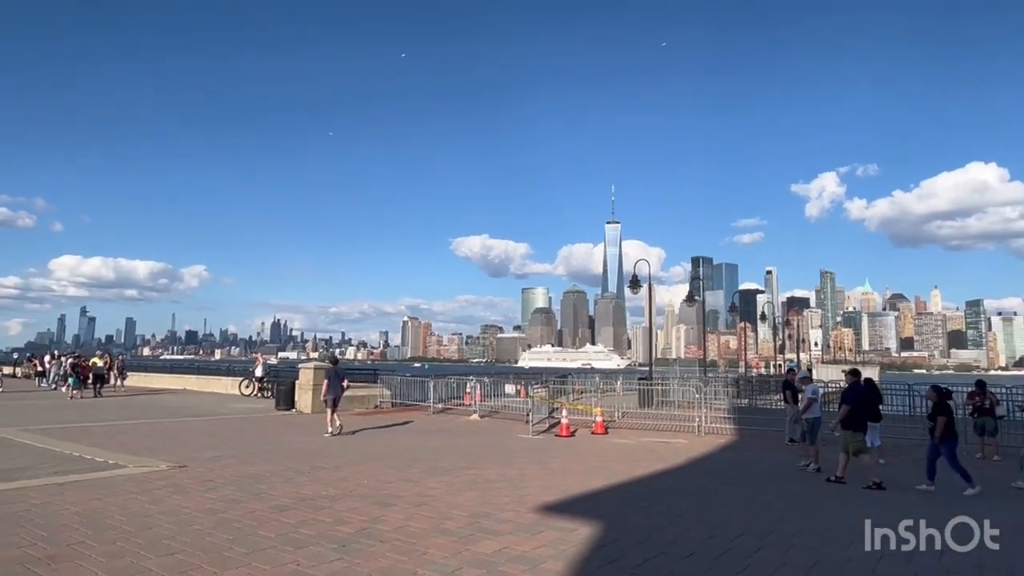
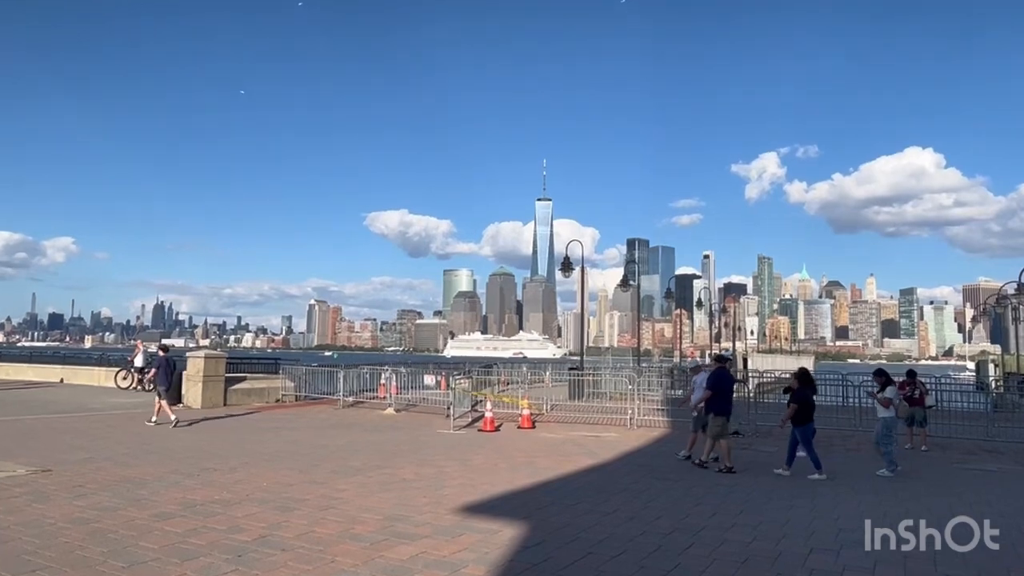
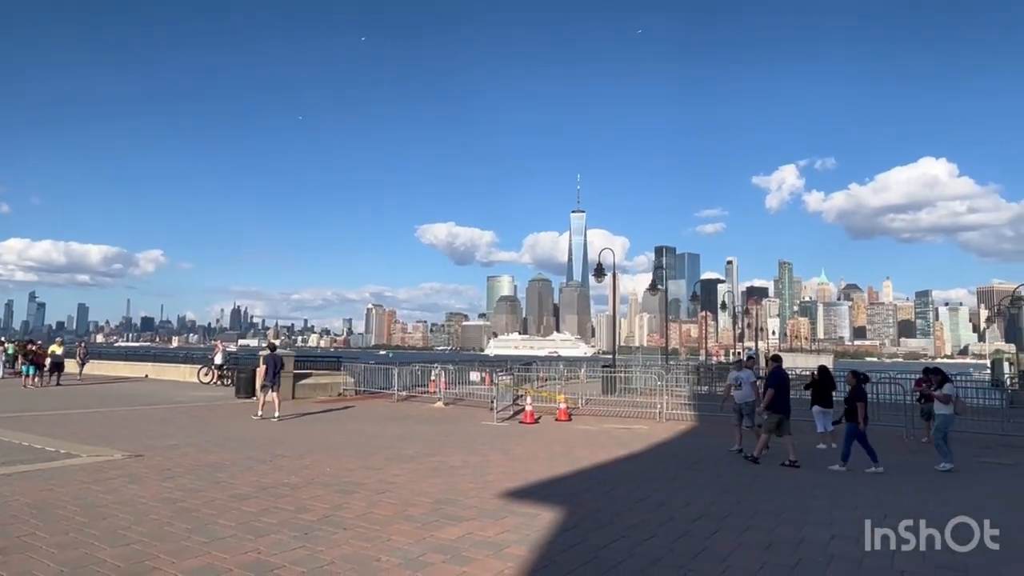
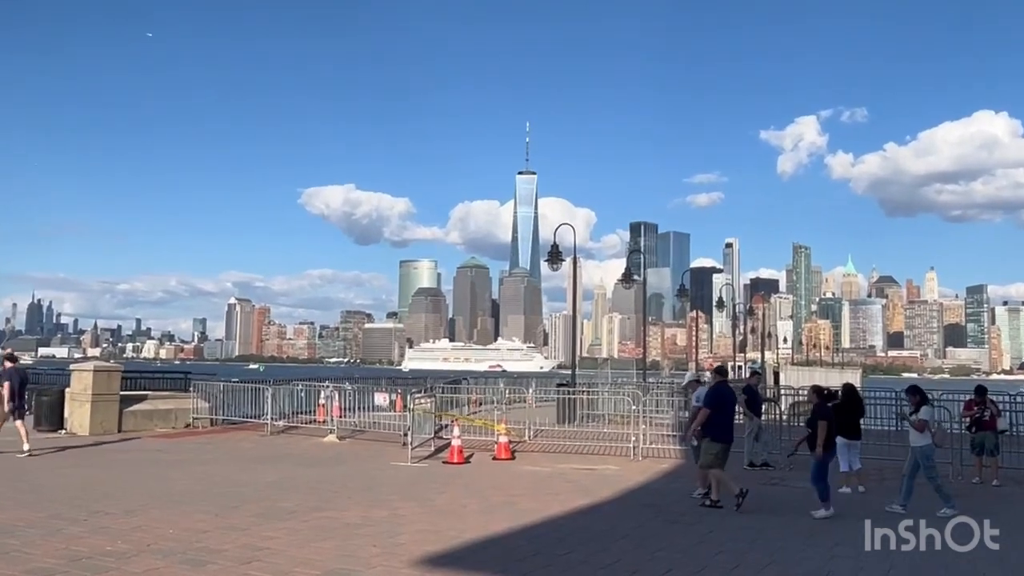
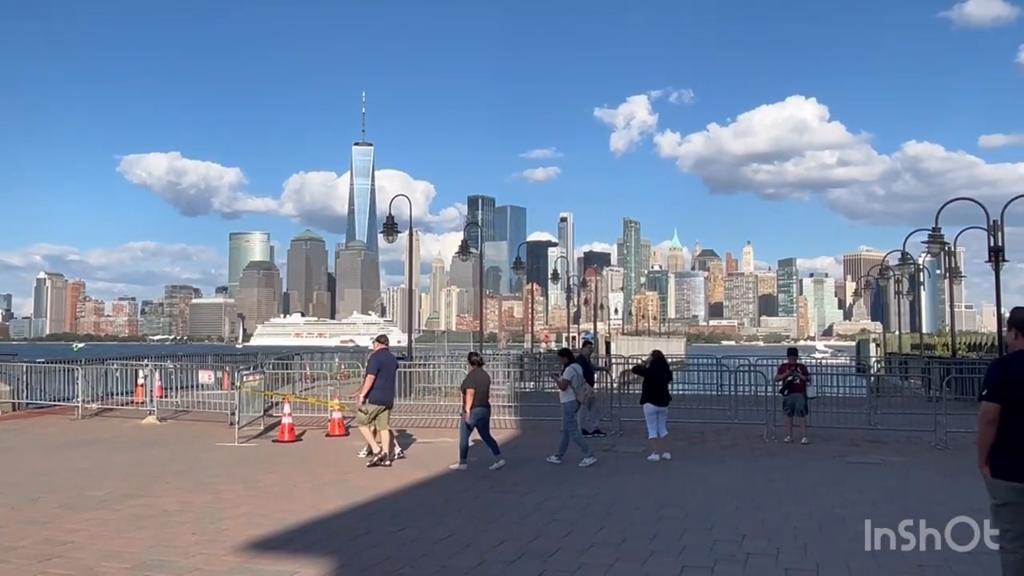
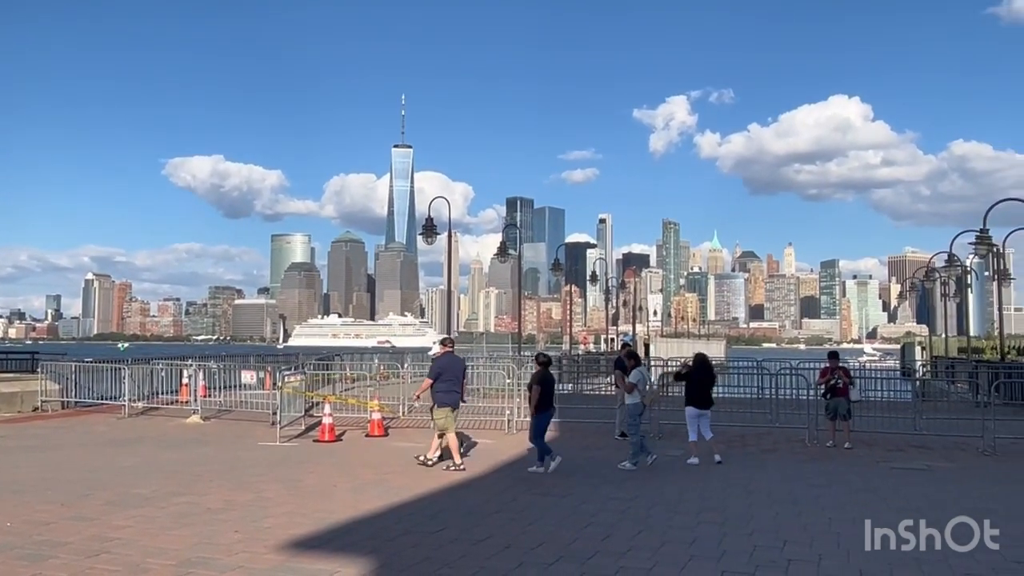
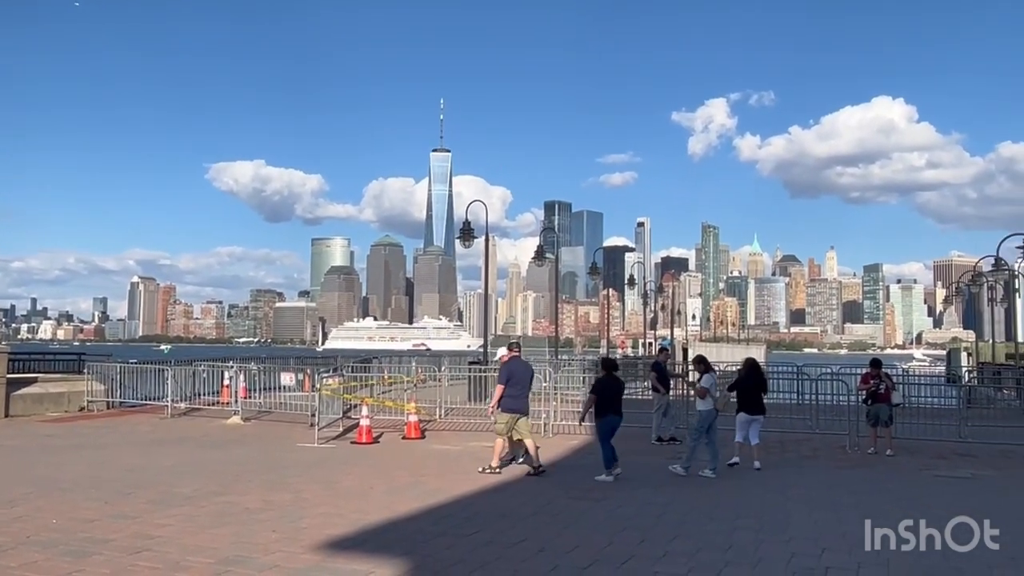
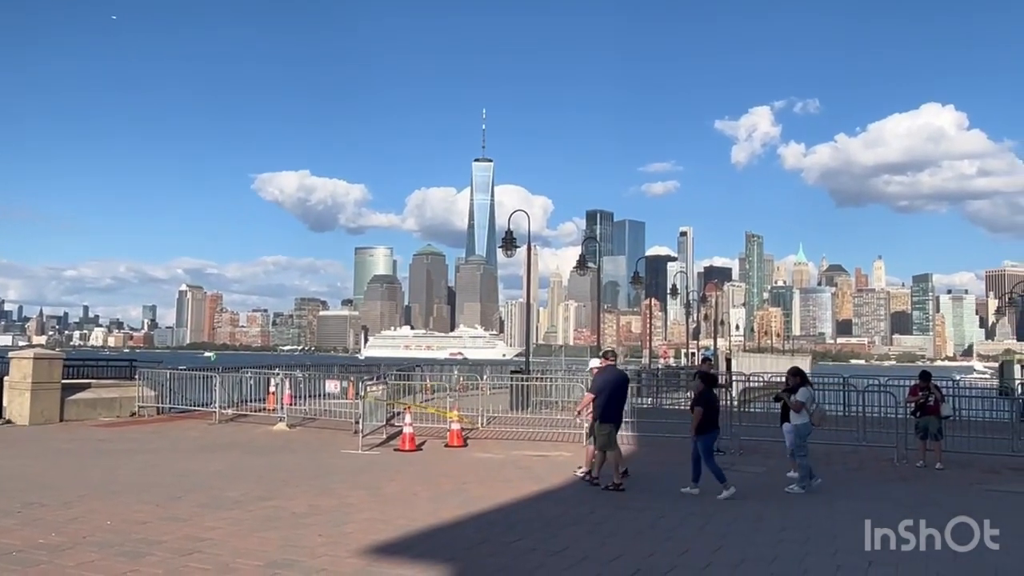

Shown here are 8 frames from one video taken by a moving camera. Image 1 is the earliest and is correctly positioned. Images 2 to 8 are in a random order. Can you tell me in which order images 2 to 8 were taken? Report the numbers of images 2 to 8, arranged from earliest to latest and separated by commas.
3, 2, 4, 8, 7, 6, 5
